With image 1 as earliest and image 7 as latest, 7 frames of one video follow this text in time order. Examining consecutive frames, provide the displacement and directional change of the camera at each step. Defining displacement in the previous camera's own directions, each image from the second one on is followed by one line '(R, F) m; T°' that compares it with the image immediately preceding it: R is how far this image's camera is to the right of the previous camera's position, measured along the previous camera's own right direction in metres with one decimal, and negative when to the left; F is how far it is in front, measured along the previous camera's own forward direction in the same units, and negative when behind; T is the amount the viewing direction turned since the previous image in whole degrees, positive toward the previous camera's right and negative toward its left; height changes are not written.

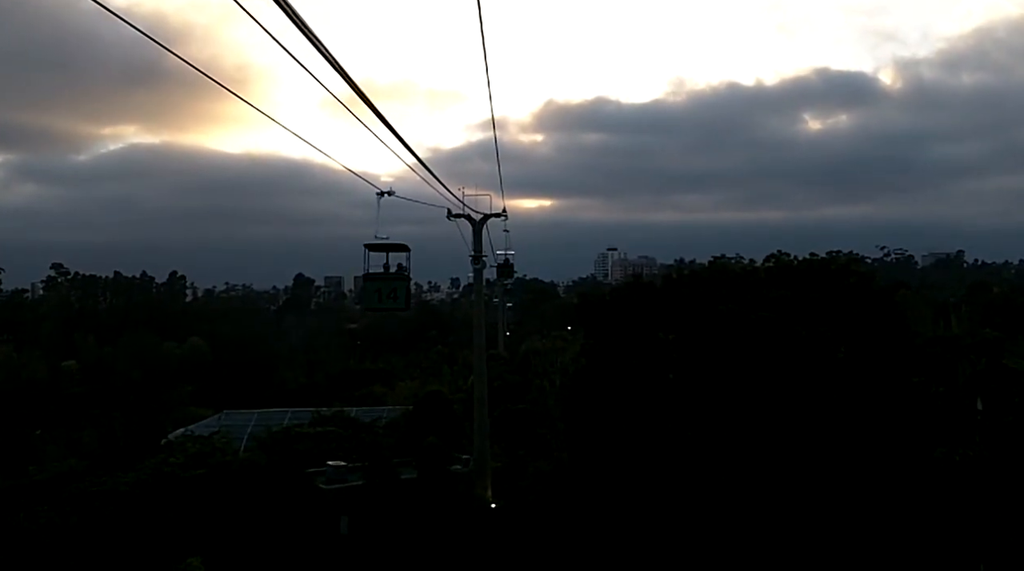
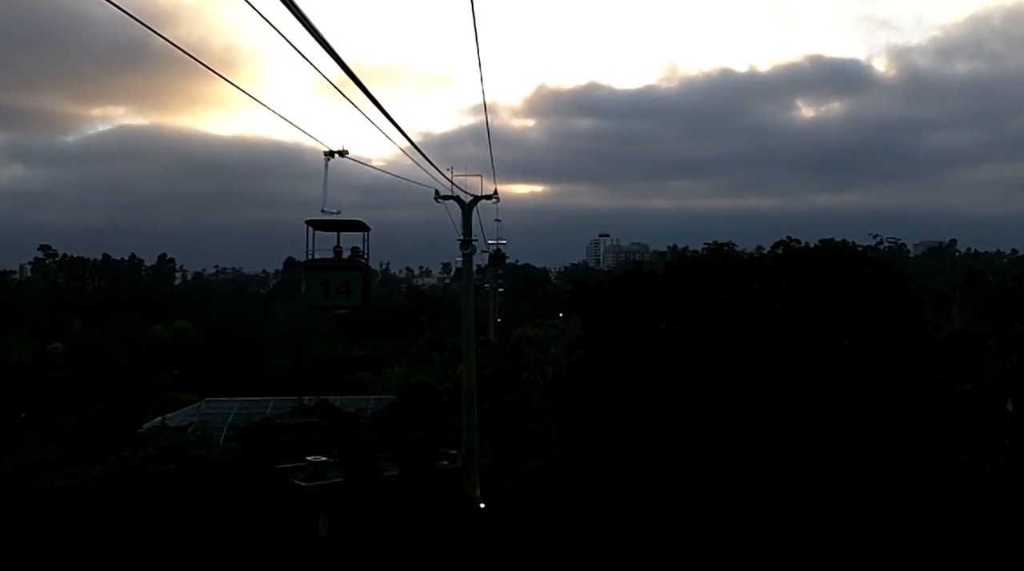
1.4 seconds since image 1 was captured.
(0.0, +1.0) m; +1°
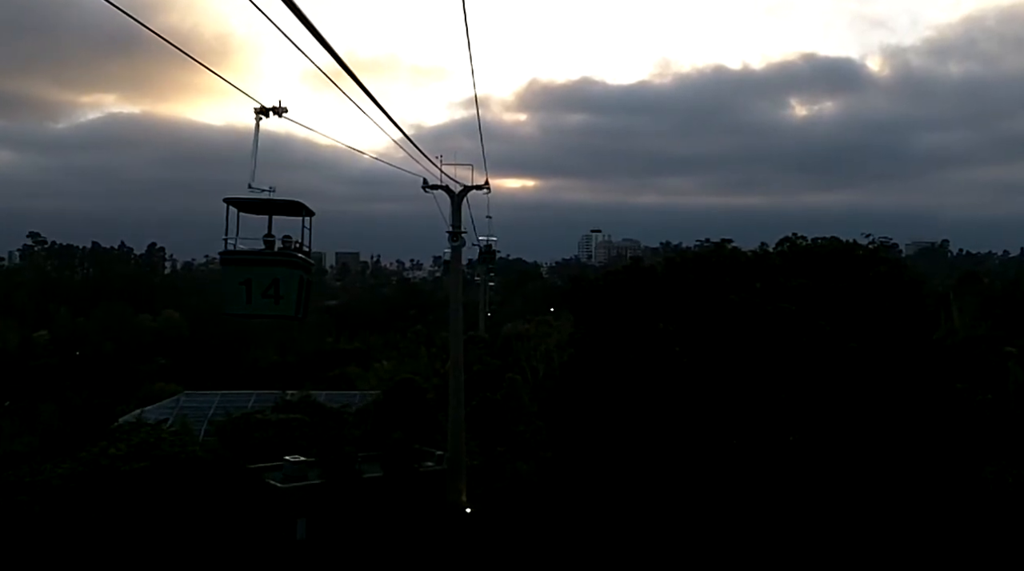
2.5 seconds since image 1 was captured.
(0.0, +0.7) m; +1°
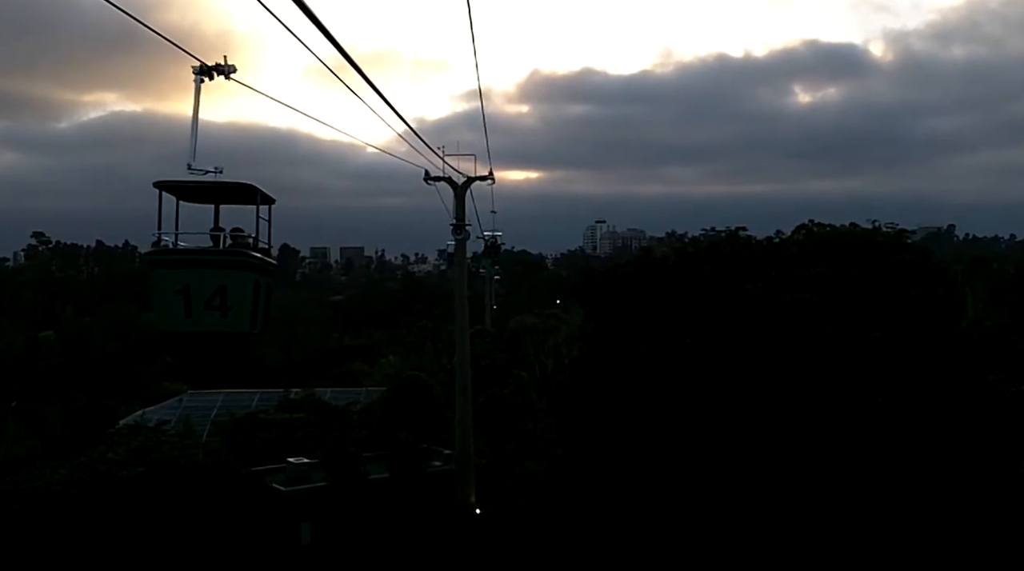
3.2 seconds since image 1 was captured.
(0.0, +0.5) m; 0°
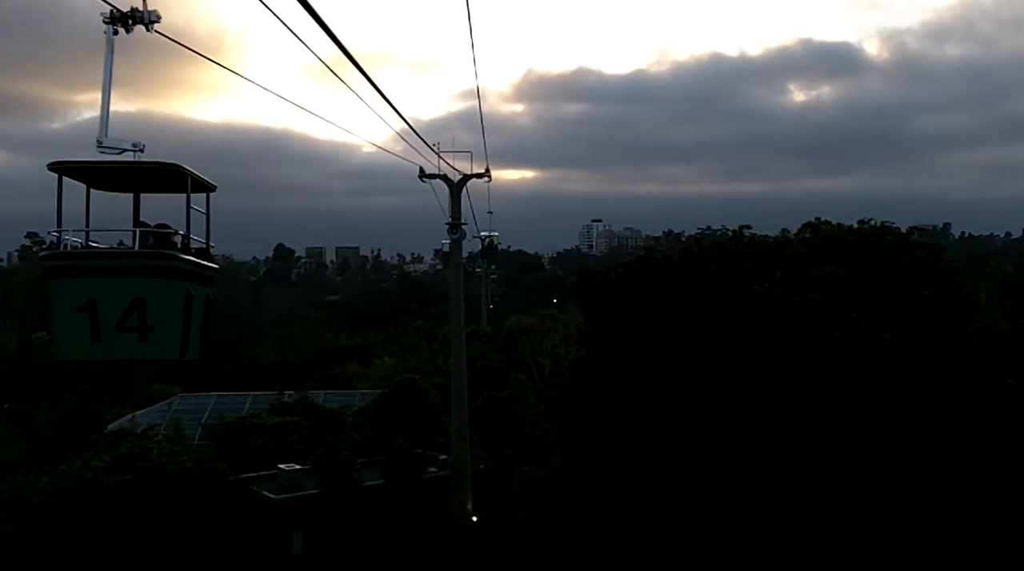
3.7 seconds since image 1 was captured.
(0.0, +0.5) m; 0°
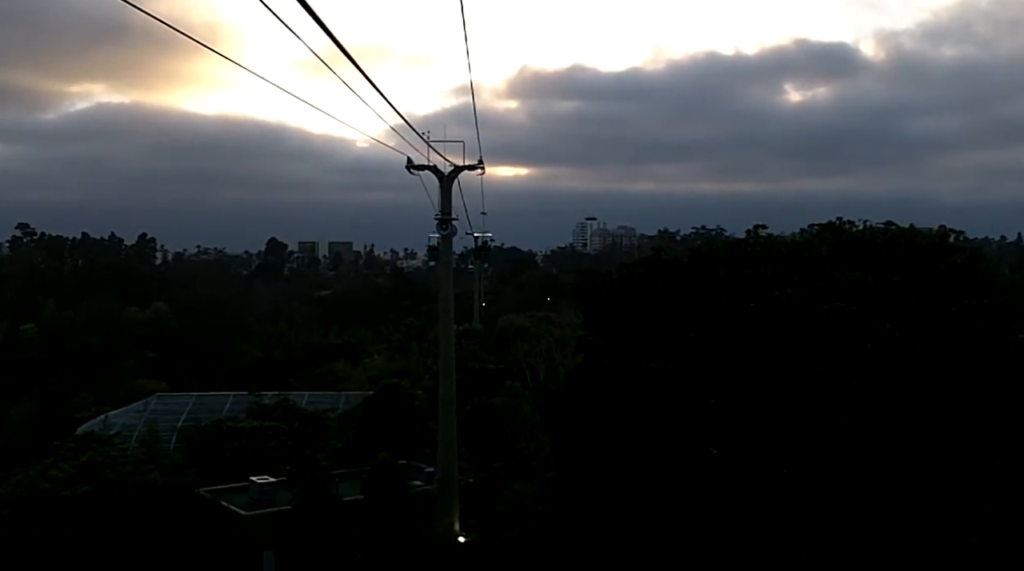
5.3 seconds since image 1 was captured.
(0.0, +1.1) m; 0°
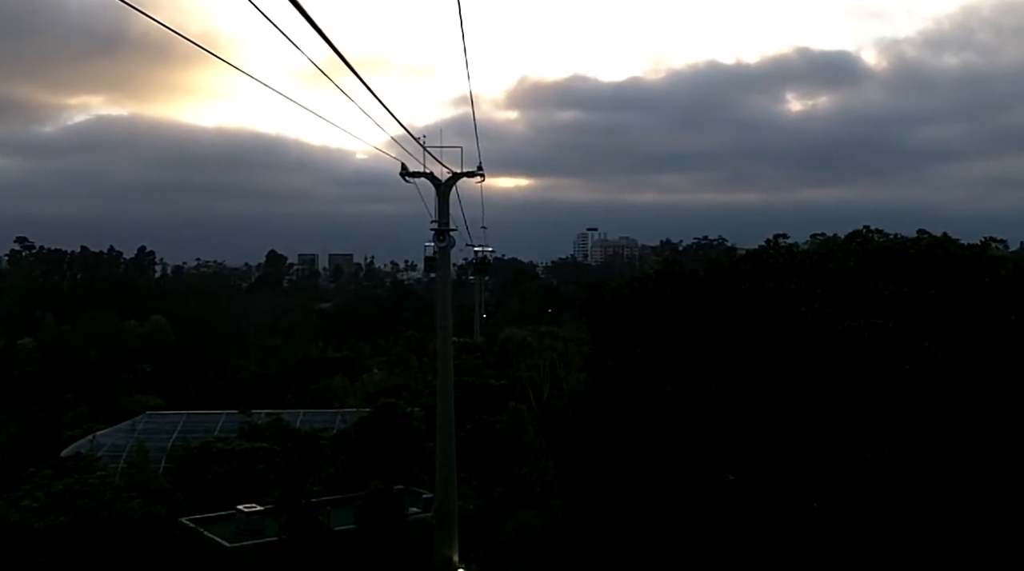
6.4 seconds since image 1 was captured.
(0.0, +0.8) m; 0°
